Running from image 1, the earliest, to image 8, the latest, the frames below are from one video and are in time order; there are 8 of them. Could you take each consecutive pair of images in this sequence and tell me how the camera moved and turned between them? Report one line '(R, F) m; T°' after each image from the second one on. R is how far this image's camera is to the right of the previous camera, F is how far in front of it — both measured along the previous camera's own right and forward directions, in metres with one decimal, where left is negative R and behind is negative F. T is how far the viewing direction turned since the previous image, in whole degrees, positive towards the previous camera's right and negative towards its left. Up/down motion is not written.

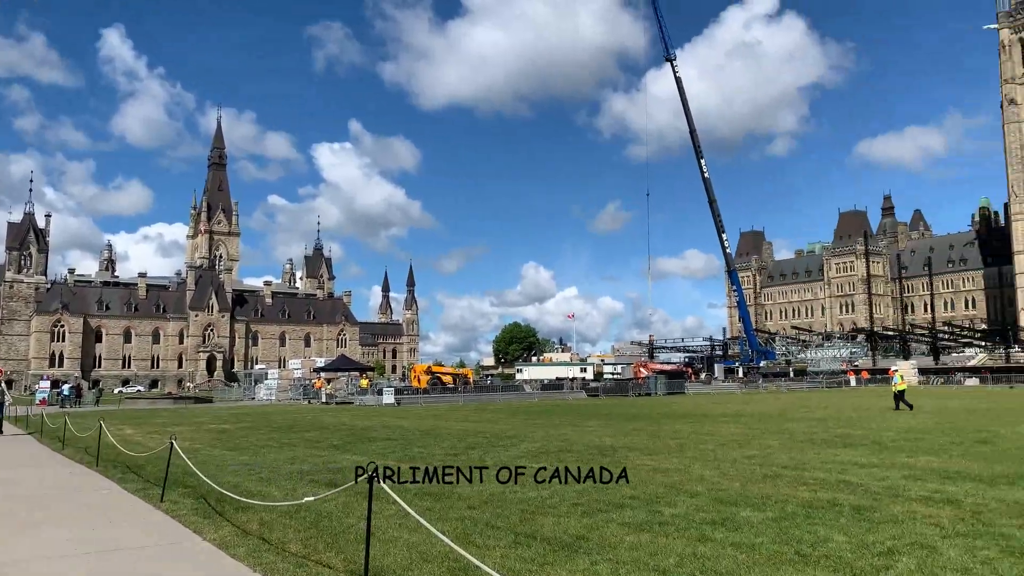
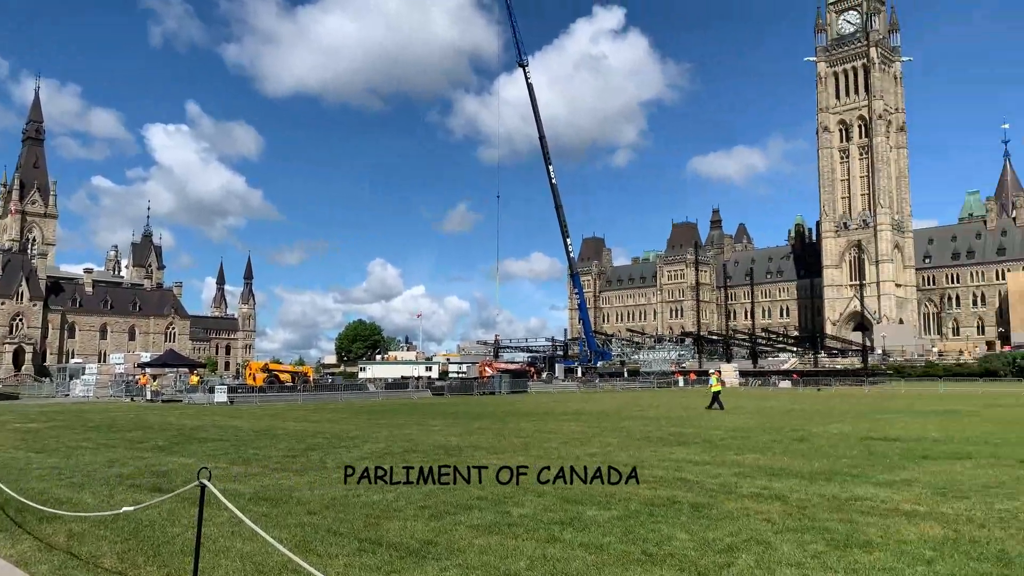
(-0.1, +0.3) m; +11°
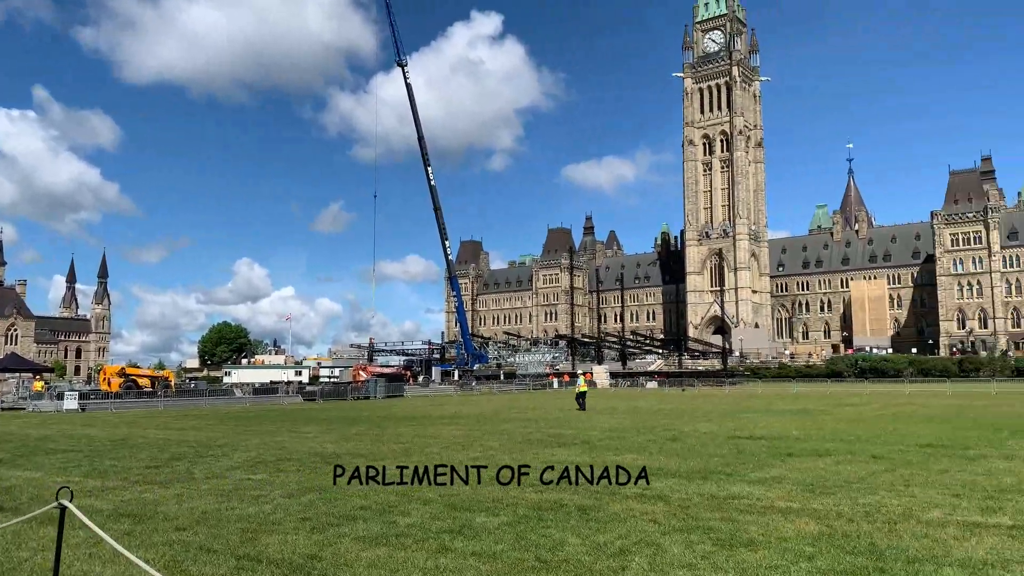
(-0.2, +0.2) m; +9°
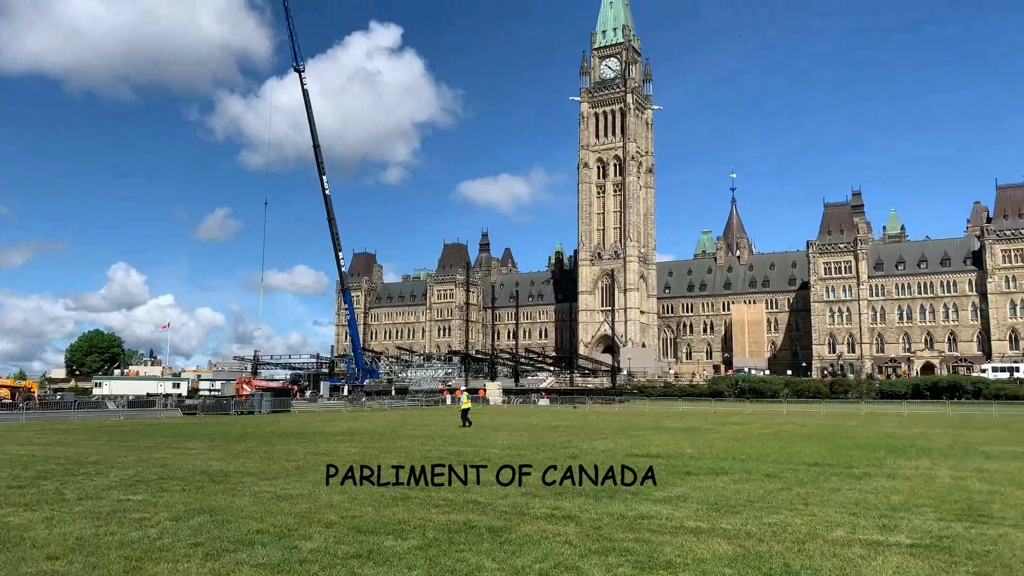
(-0.3, +0.3) m; +8°
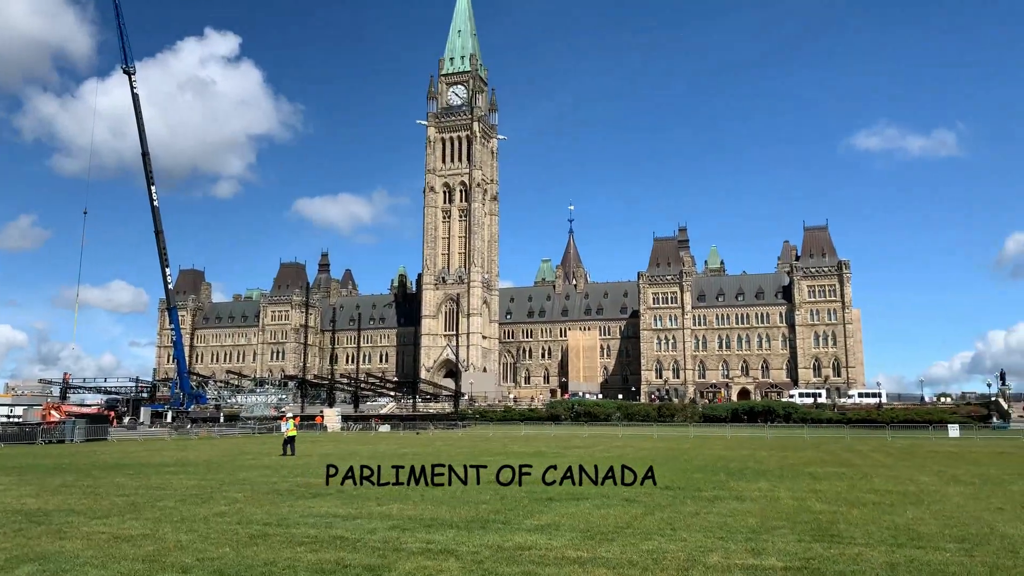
(-0.5, +0.3) m; +11°
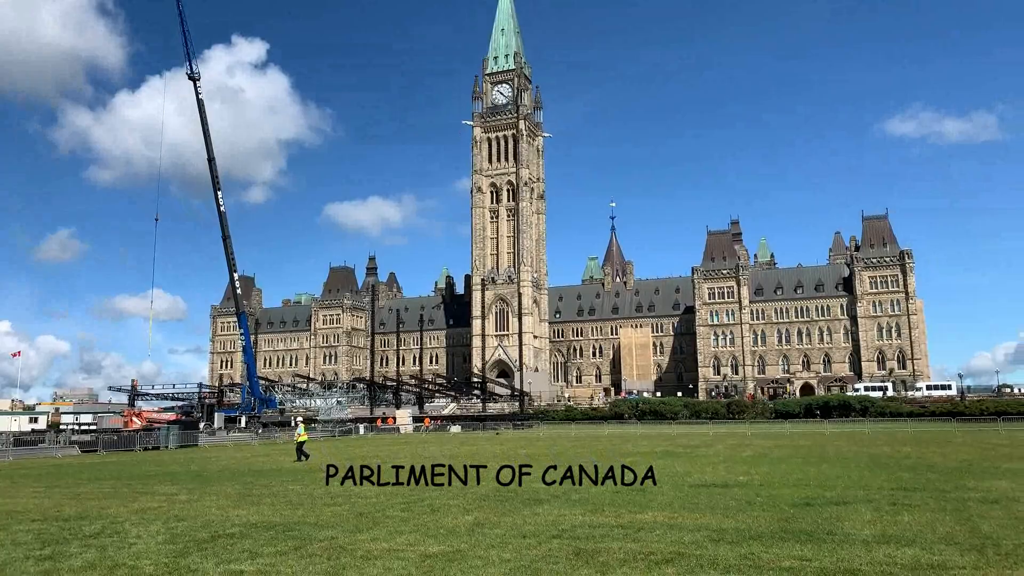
(-3.8, +1.1) m; -2°
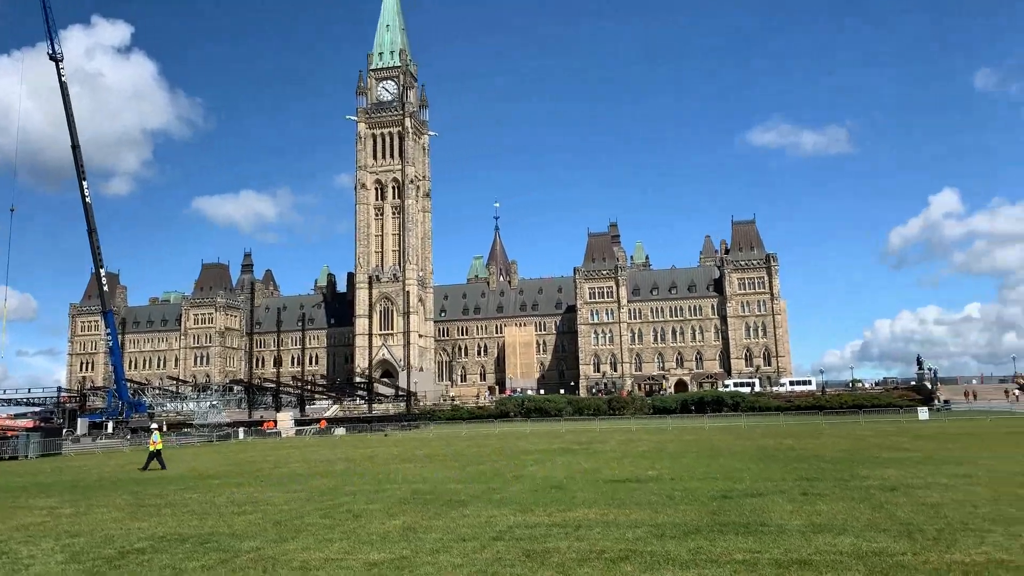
(-0.8, +0.3) m; +9°
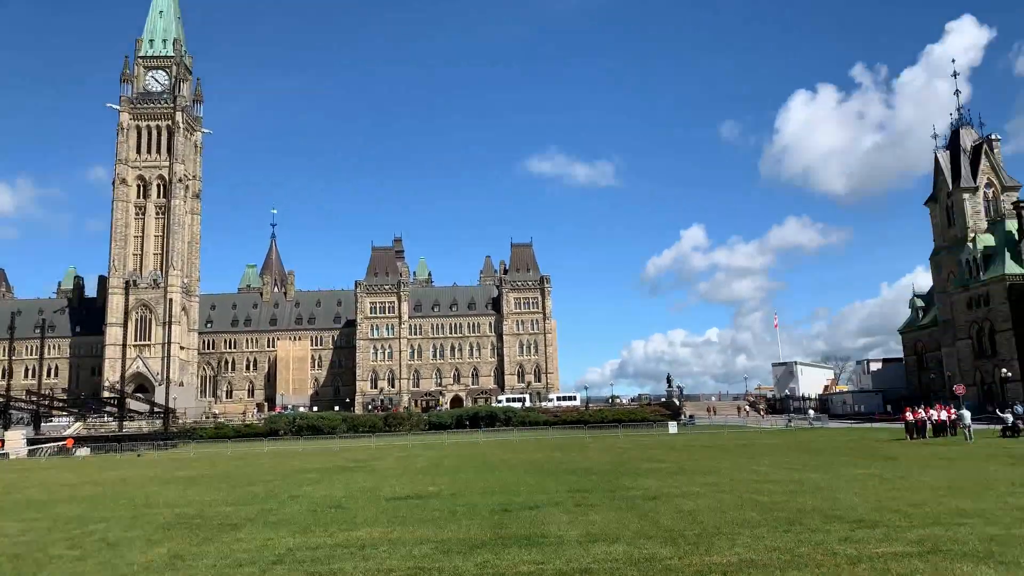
(-0.2, +0.1) m; +16°
